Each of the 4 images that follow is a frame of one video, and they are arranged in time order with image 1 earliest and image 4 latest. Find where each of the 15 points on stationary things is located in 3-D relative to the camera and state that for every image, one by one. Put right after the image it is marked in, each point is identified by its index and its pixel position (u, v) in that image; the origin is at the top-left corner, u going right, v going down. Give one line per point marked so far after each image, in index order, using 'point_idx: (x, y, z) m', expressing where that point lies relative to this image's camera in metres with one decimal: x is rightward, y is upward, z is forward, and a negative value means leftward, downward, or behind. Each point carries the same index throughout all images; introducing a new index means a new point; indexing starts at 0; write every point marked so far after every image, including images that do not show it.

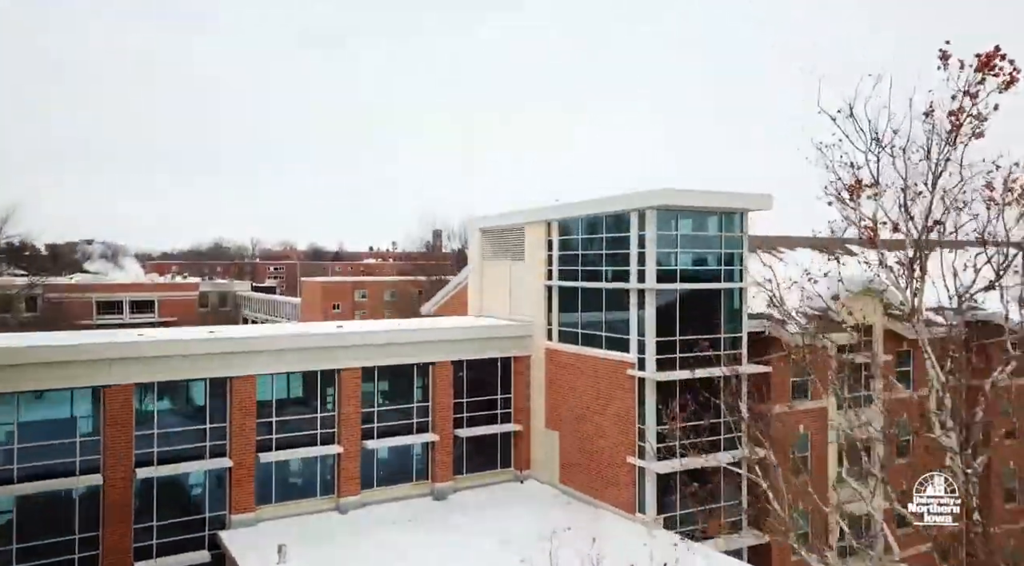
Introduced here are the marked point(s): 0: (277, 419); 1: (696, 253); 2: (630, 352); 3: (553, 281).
0: (-2.5, -1.4, +8.2) m
1: (+1.9, +0.3, +8.1) m
2: (+1.2, -0.7, +8.0) m
3: (+0.5, 0.0, +9.3) m
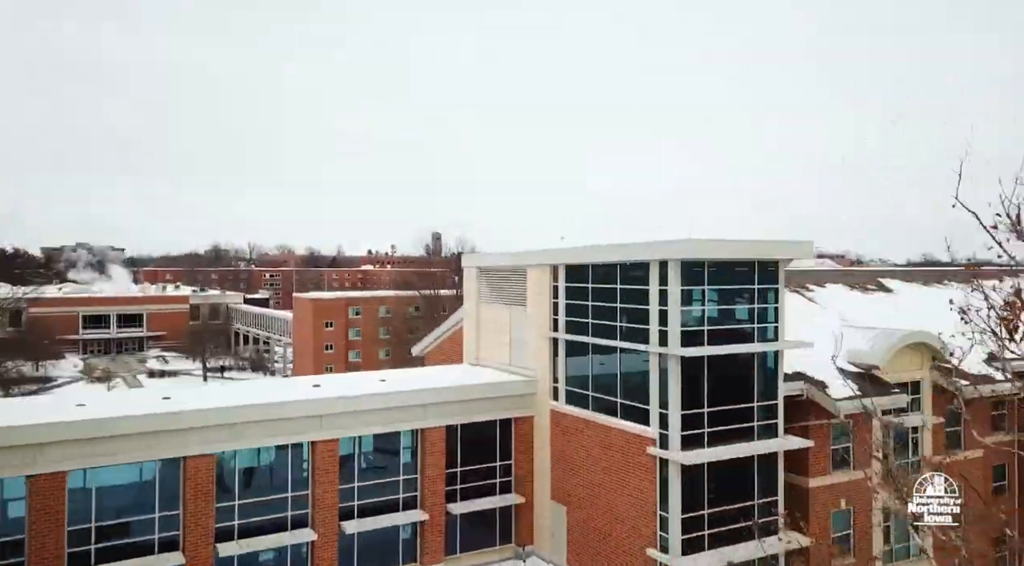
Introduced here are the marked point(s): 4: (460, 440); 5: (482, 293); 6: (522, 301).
0: (-2.5, -2.0, +7.1) m
1: (+1.9, -0.2, +7.0) m
2: (+1.2, -1.3, +6.9) m
3: (+0.5, -0.5, +8.2) m
4: (-0.5, -1.6, +8.0) m
5: (-0.4, -0.1, +9.6) m
6: (+0.1, -0.2, +8.9) m
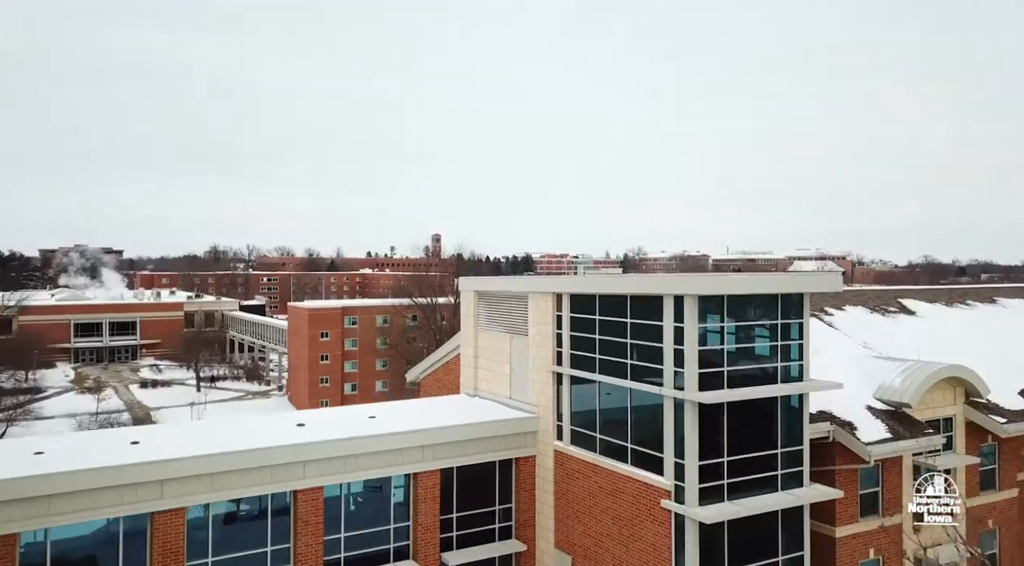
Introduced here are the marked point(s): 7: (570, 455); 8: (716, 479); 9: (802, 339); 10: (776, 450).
0: (-2.5, -2.3, +6.5) m
1: (+1.9, -0.5, +6.4) m
2: (+1.2, -1.6, +6.3) m
3: (+0.5, -0.8, +7.6) m
4: (-0.5, -1.9, +7.4) m
5: (-0.4, -0.4, +9.0) m
6: (+0.1, -0.5, +8.2) m
7: (+0.6, -1.6, +7.4) m
8: (+1.6, -1.6, +6.2) m
9: (+2.5, -0.5, +6.7) m
10: (+2.2, -1.4, +6.5) m
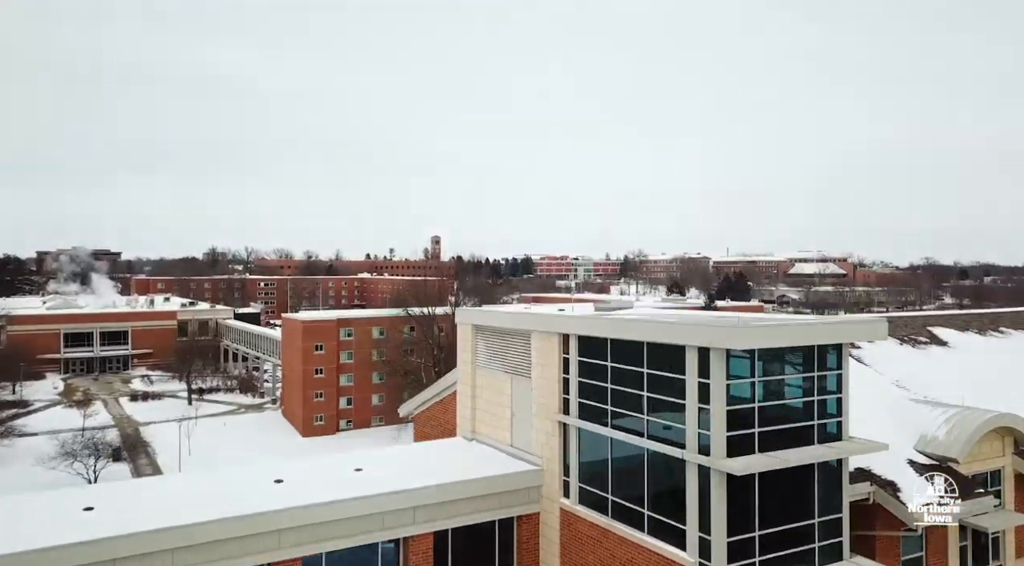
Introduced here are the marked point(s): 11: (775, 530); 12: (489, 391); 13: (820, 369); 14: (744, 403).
0: (-2.4, -2.6, +5.7) m
1: (+1.9, -0.9, +5.6) m
2: (+1.2, -1.9, +5.6) m
3: (+0.5, -1.2, +6.8) m
4: (-0.5, -2.2, +6.7) m
5: (-0.4, -0.8, +8.3) m
6: (+0.1, -0.8, +7.5) m
7: (+0.6, -2.0, +6.6) m
8: (+1.6, -1.9, +5.4) m
9: (+2.5, -0.8, +5.9) m
10: (+2.2, -1.7, +5.7) m
11: (+1.9, -1.8, +5.6) m
12: (-0.2, -1.1, +8.1) m
13: (+2.3, -0.6, +5.8) m
14: (+1.6, -0.8, +5.5) m
